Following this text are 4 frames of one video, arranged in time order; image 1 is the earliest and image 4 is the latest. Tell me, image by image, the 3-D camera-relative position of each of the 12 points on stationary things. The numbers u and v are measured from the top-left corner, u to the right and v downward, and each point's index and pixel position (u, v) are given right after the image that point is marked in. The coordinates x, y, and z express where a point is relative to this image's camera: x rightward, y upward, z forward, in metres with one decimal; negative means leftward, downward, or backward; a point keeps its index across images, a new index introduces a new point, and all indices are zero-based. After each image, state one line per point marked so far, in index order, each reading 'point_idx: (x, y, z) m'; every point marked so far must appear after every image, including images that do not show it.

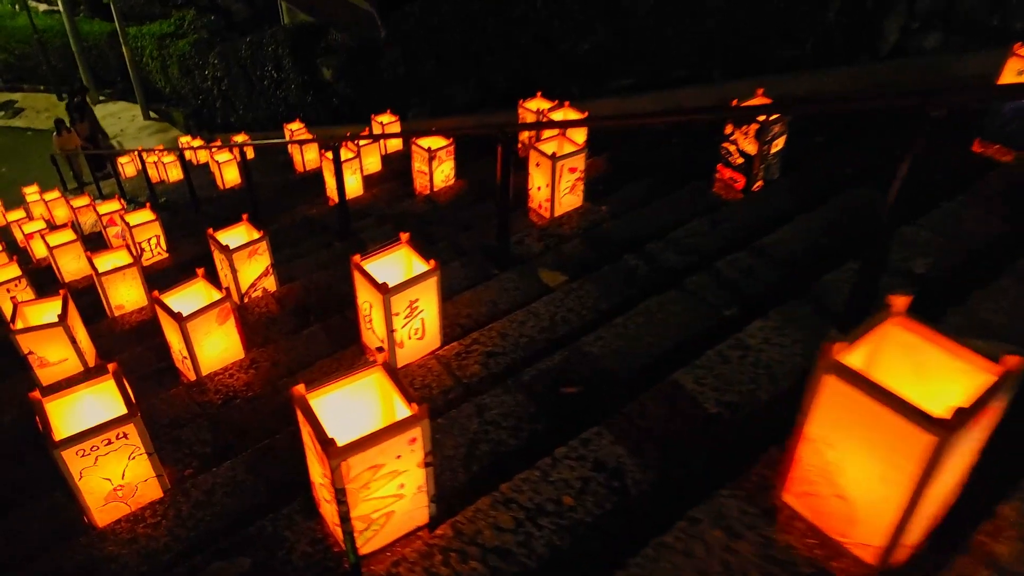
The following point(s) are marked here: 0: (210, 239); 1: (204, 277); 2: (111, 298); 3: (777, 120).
0: (-2.0, +0.3, +4.3) m
1: (-1.6, +0.1, +3.4) m
2: (-2.9, -0.1, +4.8) m
3: (+1.5, +1.0, +3.7) m
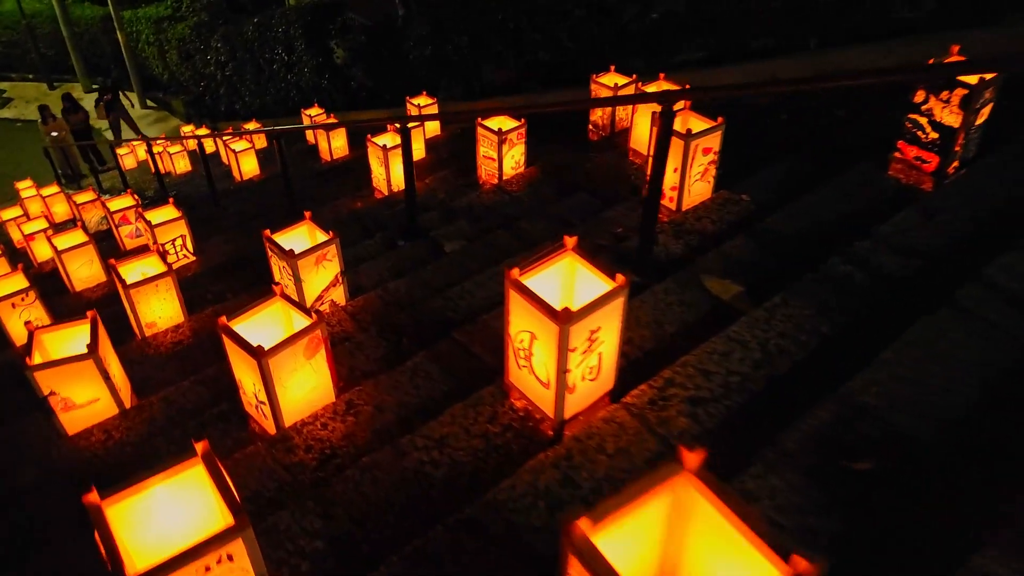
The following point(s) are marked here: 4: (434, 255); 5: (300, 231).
0: (-1.3, +0.3, +3.6) m
1: (-0.9, 0.0, +2.7) m
2: (-2.2, -0.2, +4.0) m
3: (+2.1, +0.9, +3.0) m
4: (-0.5, +0.2, +4.2) m
5: (-1.2, +0.3, +3.7) m
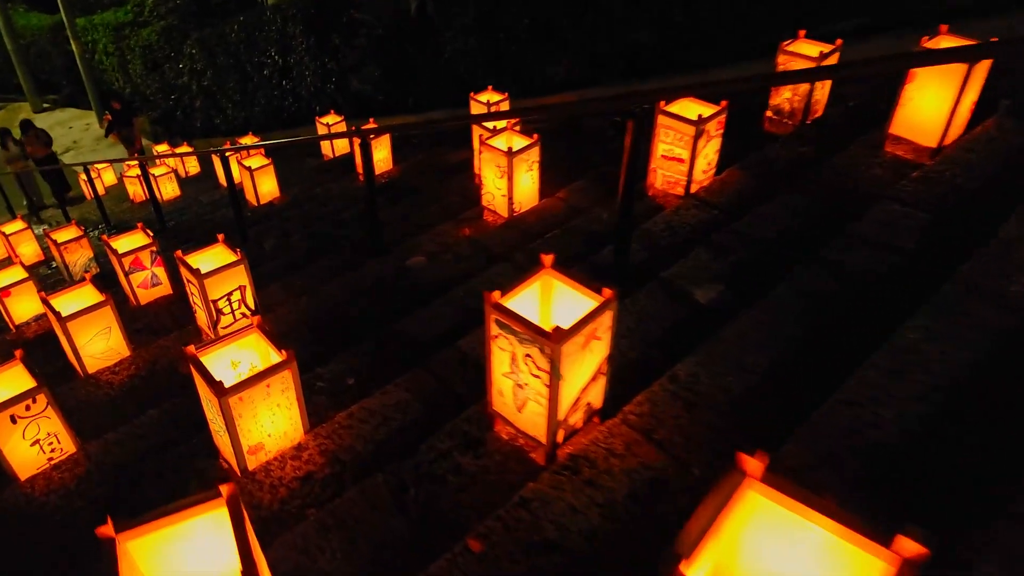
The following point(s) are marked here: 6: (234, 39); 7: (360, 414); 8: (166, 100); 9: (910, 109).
0: (-0.1, -0.1, +2.1) m
1: (+0.4, -0.3, +1.2) m
2: (-1.0, -0.5, +2.4) m
3: (+3.4, +0.8, +1.6) m
4: (+0.7, -0.1, +2.7) m
5: (+0.1, 0.0, +2.2) m
6: (-4.7, +4.2, +11.2) m
7: (-0.6, -0.5, +2.7) m
8: (-6.7, +3.7, +12.9) m
9: (+2.1, +0.9, +3.4) m
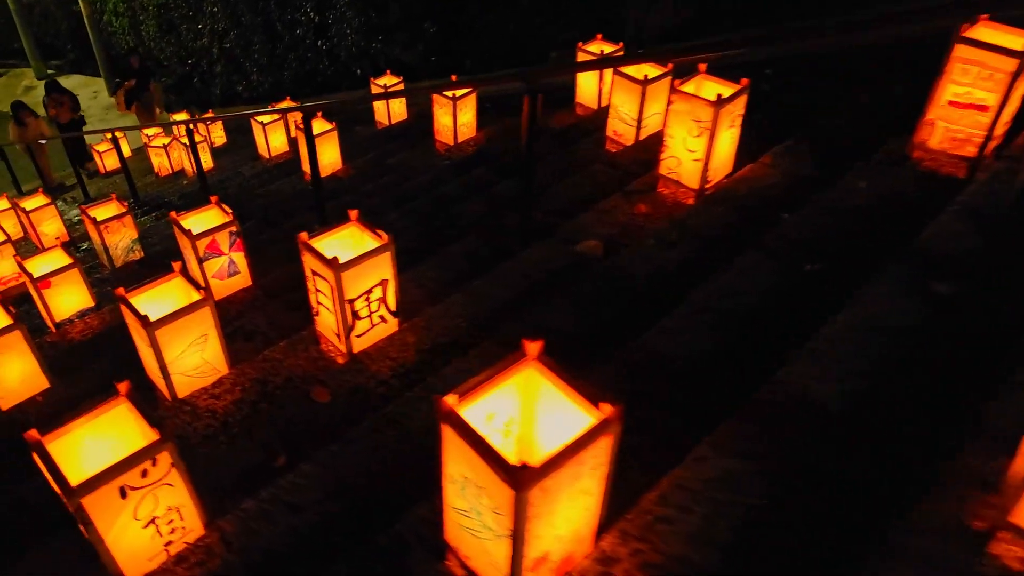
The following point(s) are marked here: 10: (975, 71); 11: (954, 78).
0: (+1.0, -0.1, +1.1) m
1: (+1.5, -0.4, +0.2) m
2: (+0.1, -0.6, +1.4) m
3: (+4.4, +0.7, +0.6) m
4: (+1.8, -0.1, +1.7) m
5: (+1.1, 0.0, +1.2) m
6: (-3.6, +4.5, +10.1) m
7: (+0.4, -0.6, +1.7) m
8: (-5.7, +4.0, +11.7) m
9: (+3.1, +0.9, +2.4) m
10: (+2.0, +0.9, +2.7) m
11: (+1.9, +0.9, +2.7) m
